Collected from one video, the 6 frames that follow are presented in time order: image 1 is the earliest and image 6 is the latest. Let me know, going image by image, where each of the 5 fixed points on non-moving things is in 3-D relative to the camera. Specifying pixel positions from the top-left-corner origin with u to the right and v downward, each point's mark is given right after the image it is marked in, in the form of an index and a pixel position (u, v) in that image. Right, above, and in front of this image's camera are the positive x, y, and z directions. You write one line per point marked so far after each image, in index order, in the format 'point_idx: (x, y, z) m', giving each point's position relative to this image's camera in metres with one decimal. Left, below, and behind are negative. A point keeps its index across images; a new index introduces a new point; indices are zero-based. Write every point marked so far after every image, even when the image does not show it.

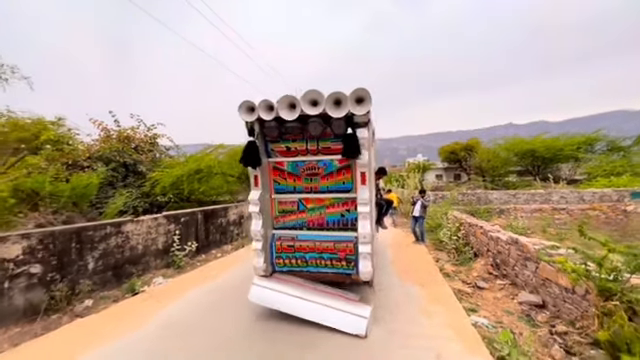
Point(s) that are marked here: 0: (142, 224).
0: (-3.8, -0.9, +7.8) m
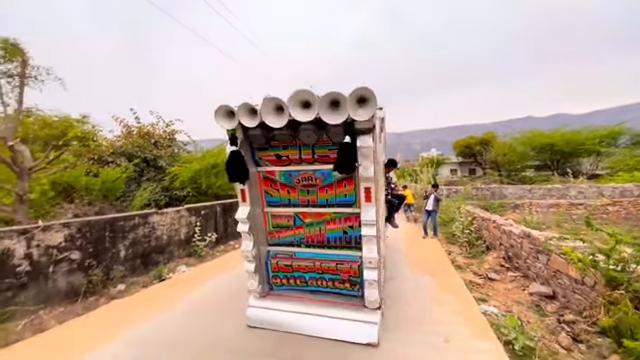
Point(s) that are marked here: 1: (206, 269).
0: (-3.5, -0.8, +8.3) m
1: (-2.6, -2.1, +8.4) m
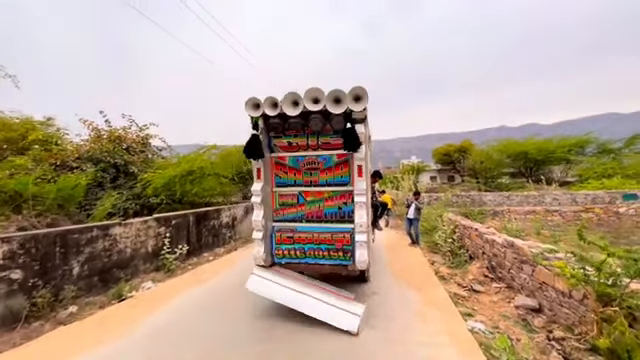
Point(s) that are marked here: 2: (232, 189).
0: (-3.9, -1.0, +7.6) m
1: (-3.1, -2.2, +7.8) m
2: (-4.6, -0.5, +19.0) m
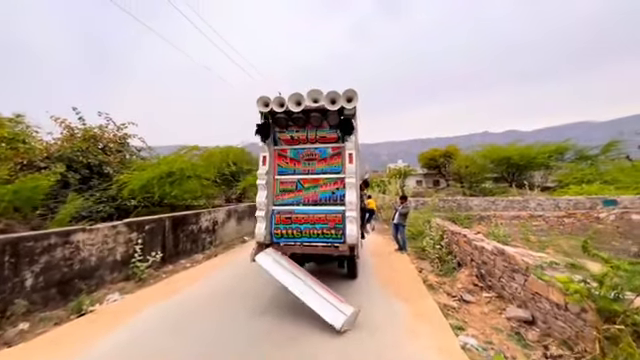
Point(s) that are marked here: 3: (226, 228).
0: (-4.2, -1.0, +7.0) m
1: (-3.4, -2.3, +7.2) m
2: (-5.3, -0.7, +18.4) m
3: (-3.7, -1.9, +14.6) m
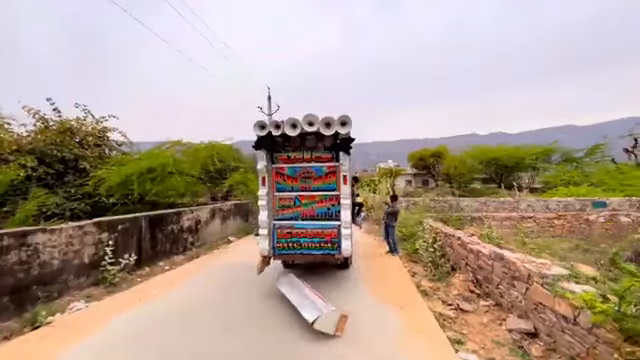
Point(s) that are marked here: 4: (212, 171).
0: (-4.5, -0.9, +6.3) m
1: (-3.7, -2.2, +6.5) m
2: (-5.8, -0.5, +17.6) m
3: (-4.1, -1.8, +13.9) m
4: (-5.7, +0.5, +19.6) m
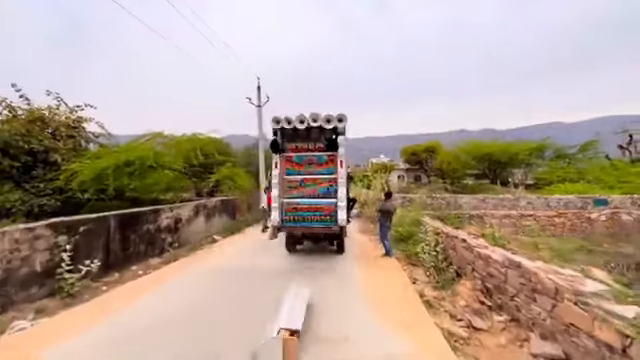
0: (-4.6, -0.8, +5.2) m
1: (-3.8, -2.1, +5.5) m
2: (-6.1, -0.3, +16.5) m
3: (-4.4, -1.6, +12.8) m
4: (-6.0, +0.7, +18.5) m
